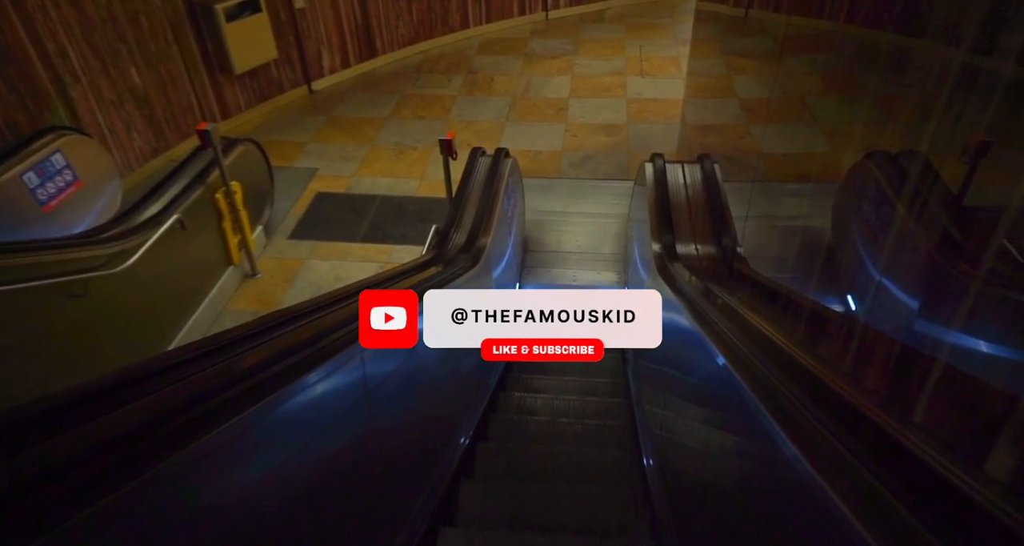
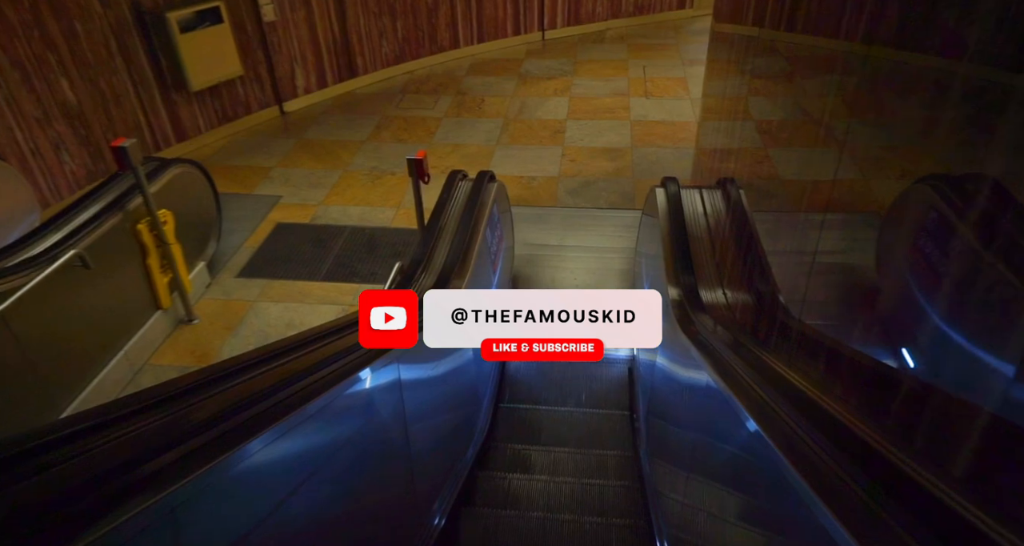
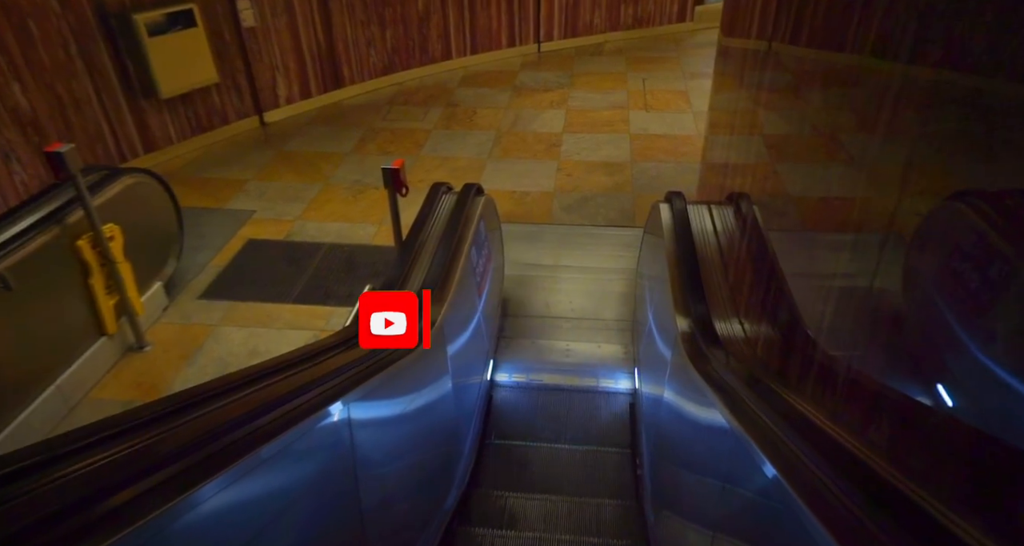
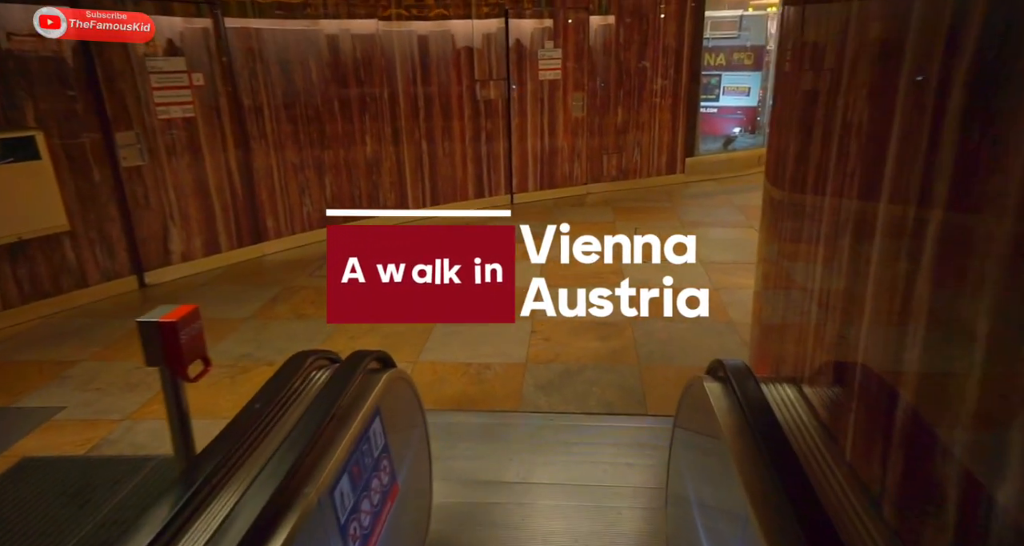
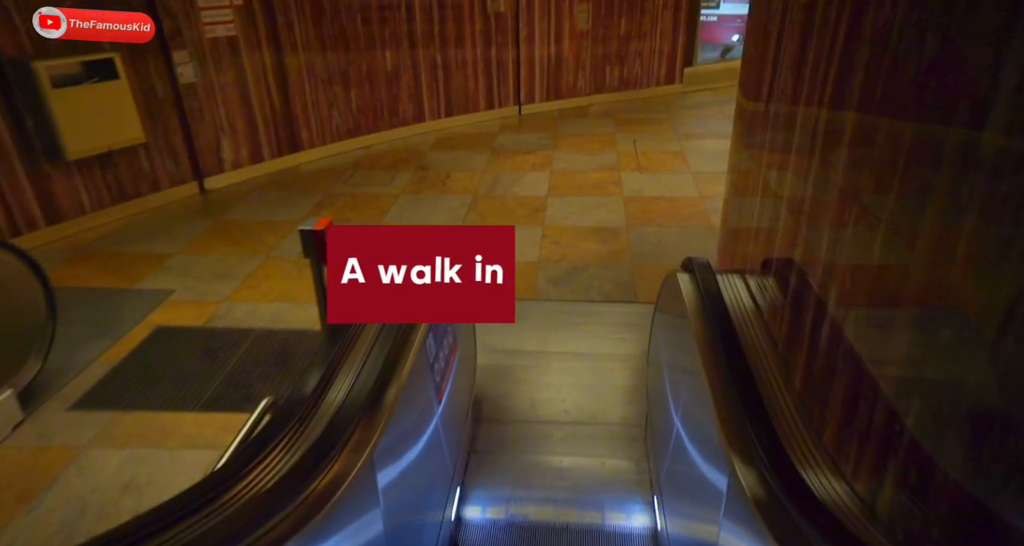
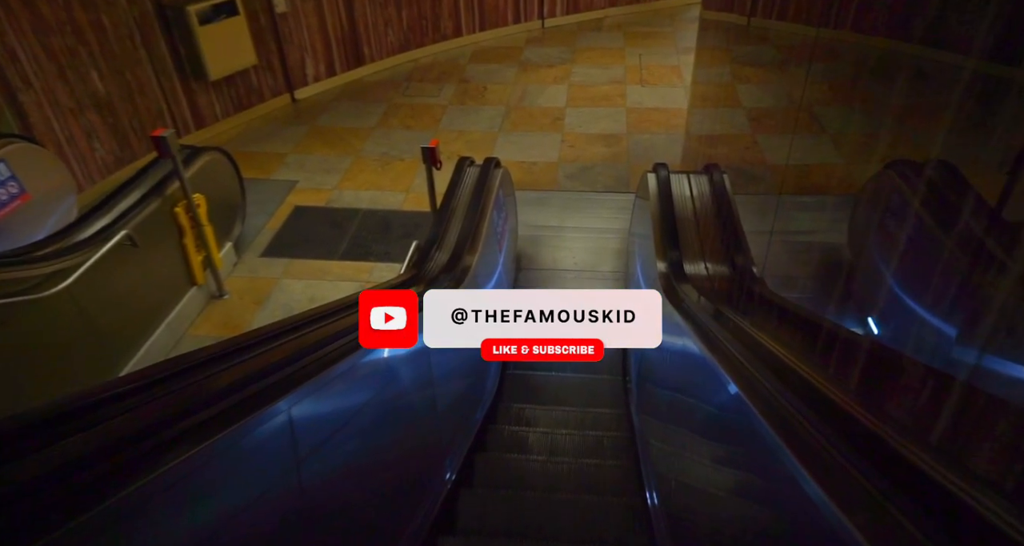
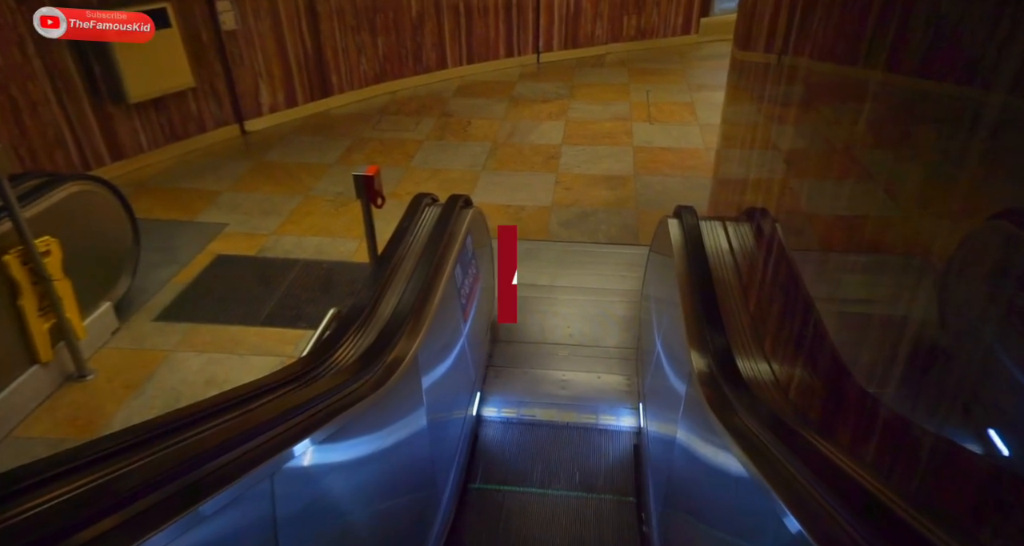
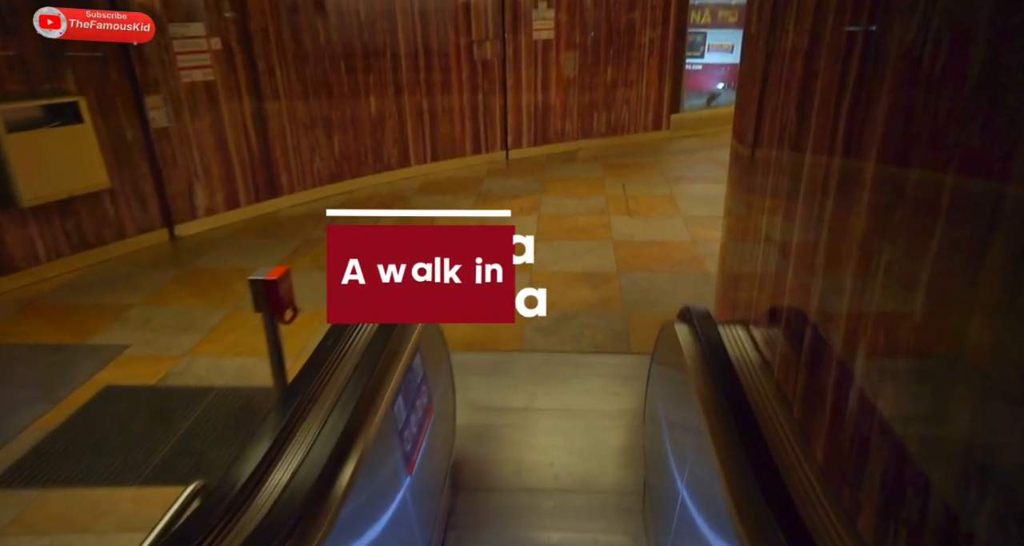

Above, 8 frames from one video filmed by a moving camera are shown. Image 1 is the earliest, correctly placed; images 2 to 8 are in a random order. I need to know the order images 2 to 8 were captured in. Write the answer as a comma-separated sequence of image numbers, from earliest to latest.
6, 2, 3, 7, 5, 8, 4
